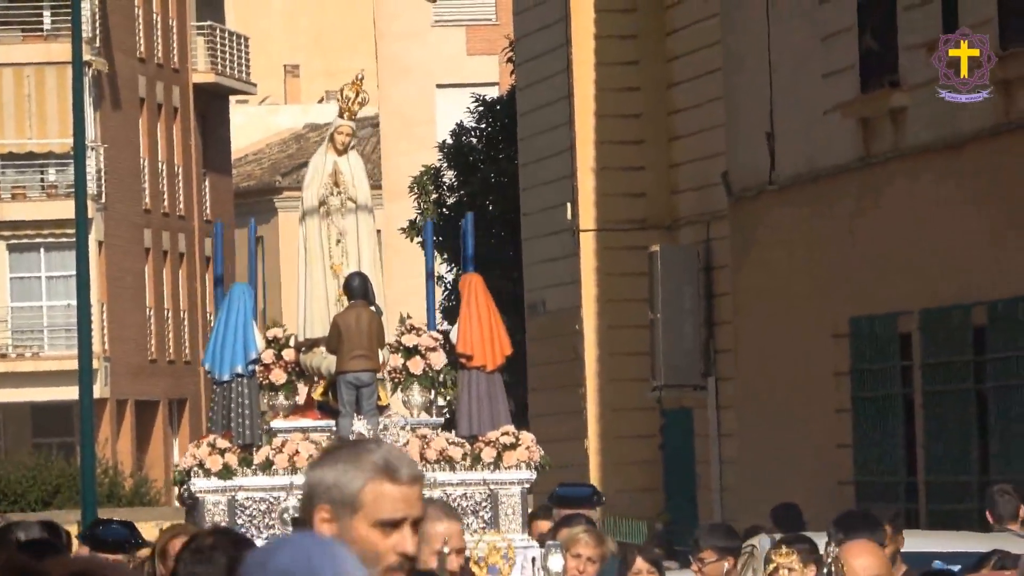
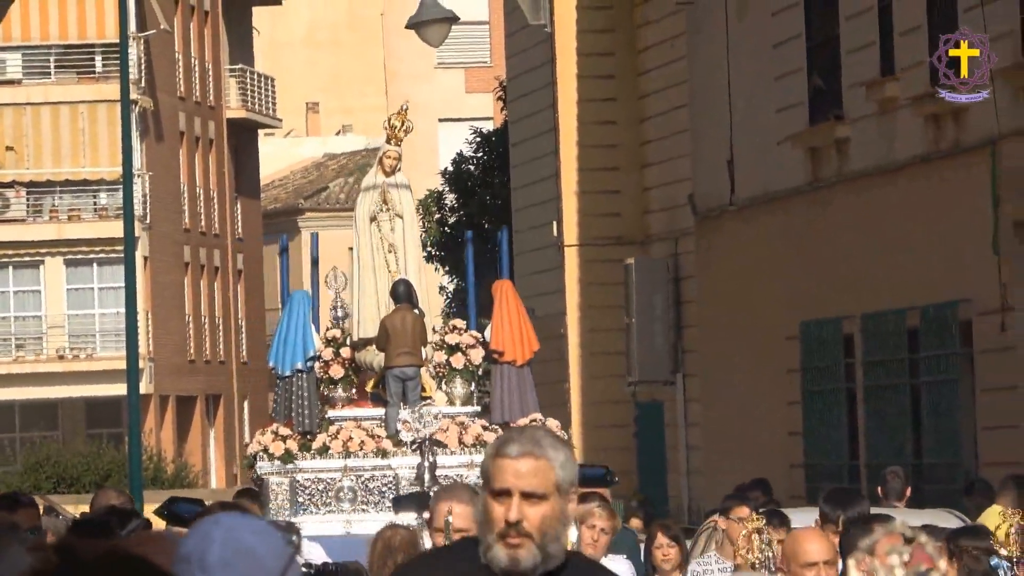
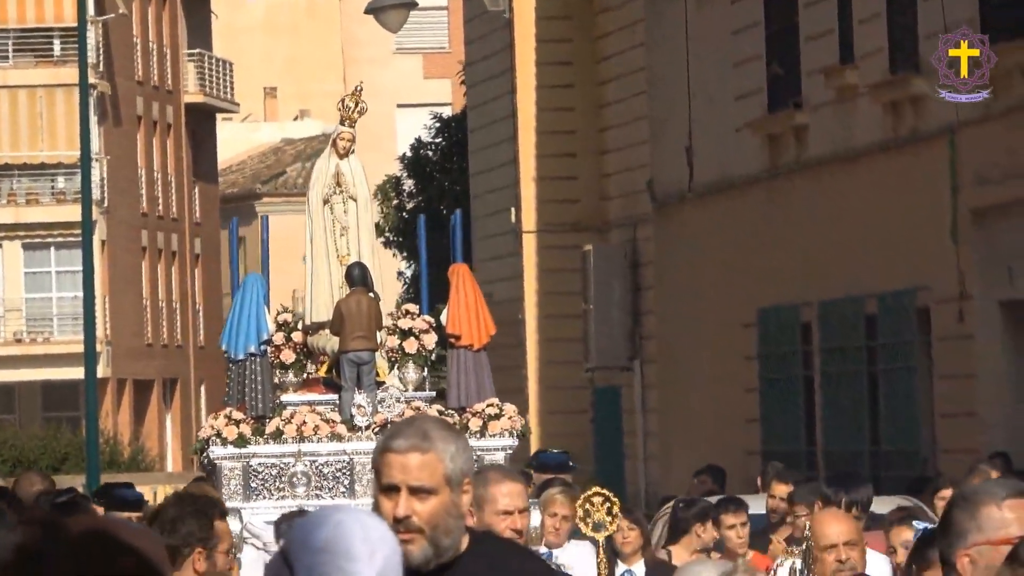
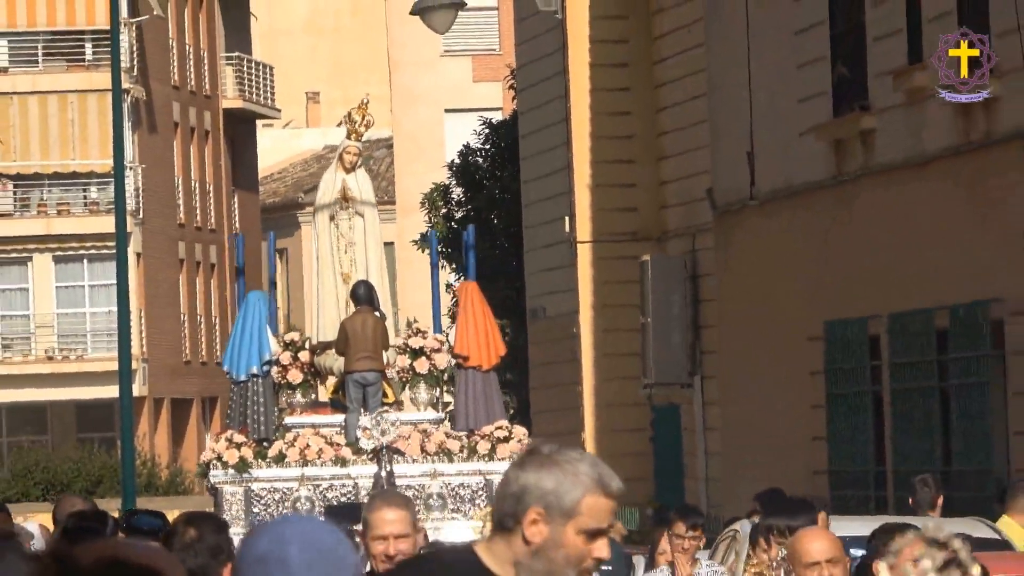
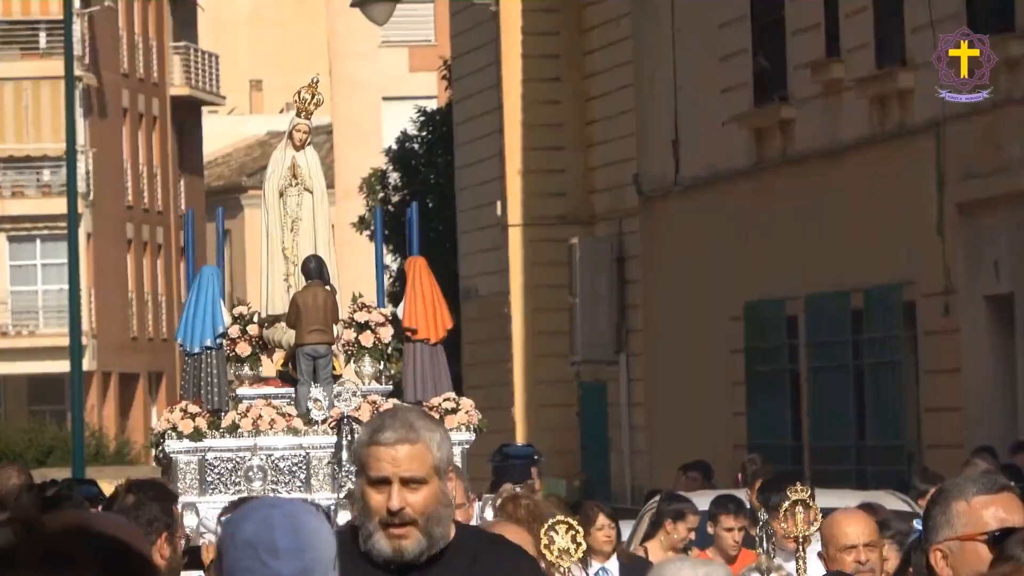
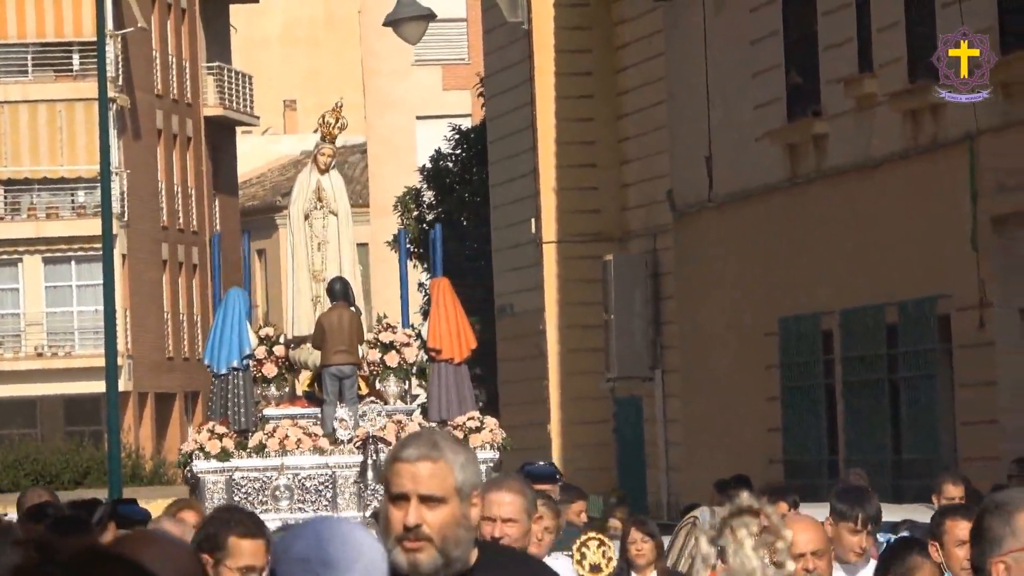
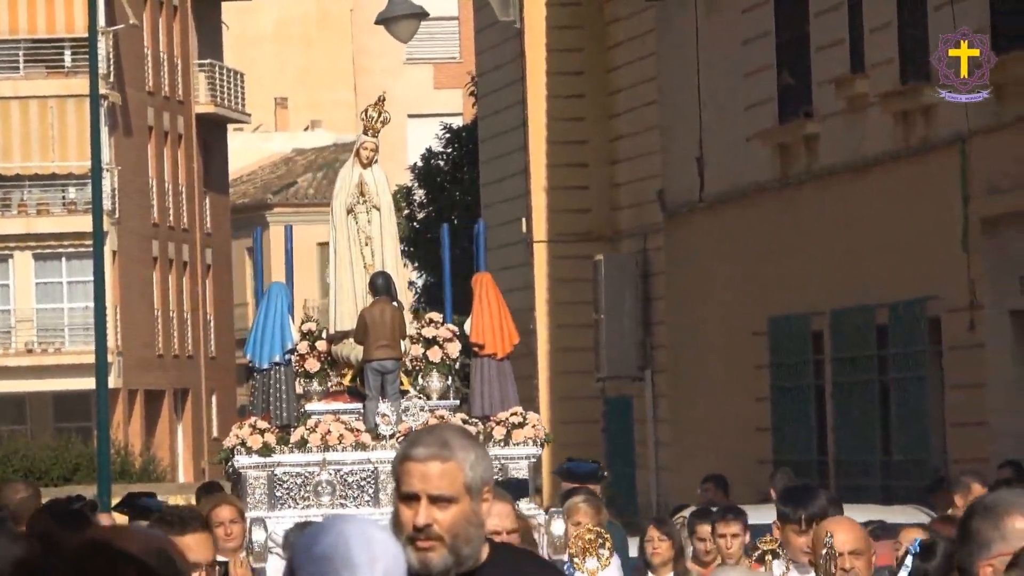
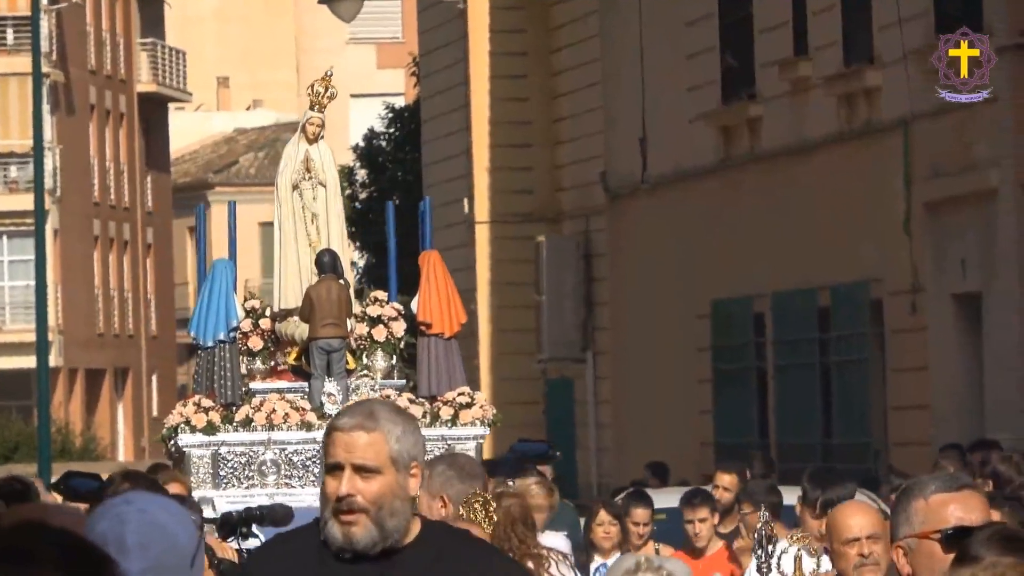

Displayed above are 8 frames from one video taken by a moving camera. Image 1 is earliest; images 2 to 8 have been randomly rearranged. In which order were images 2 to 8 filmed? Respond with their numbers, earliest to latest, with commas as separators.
4, 2, 6, 7, 3, 5, 8
